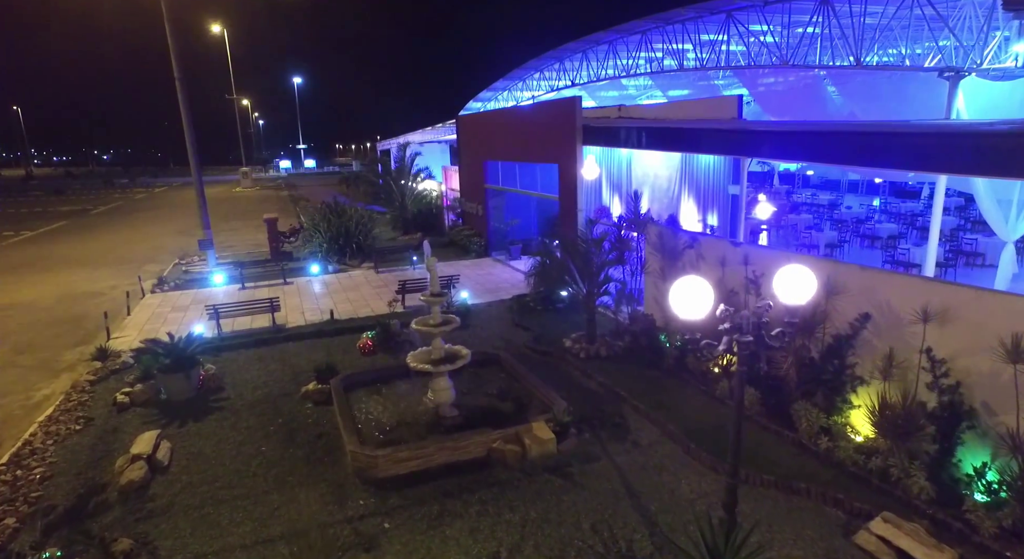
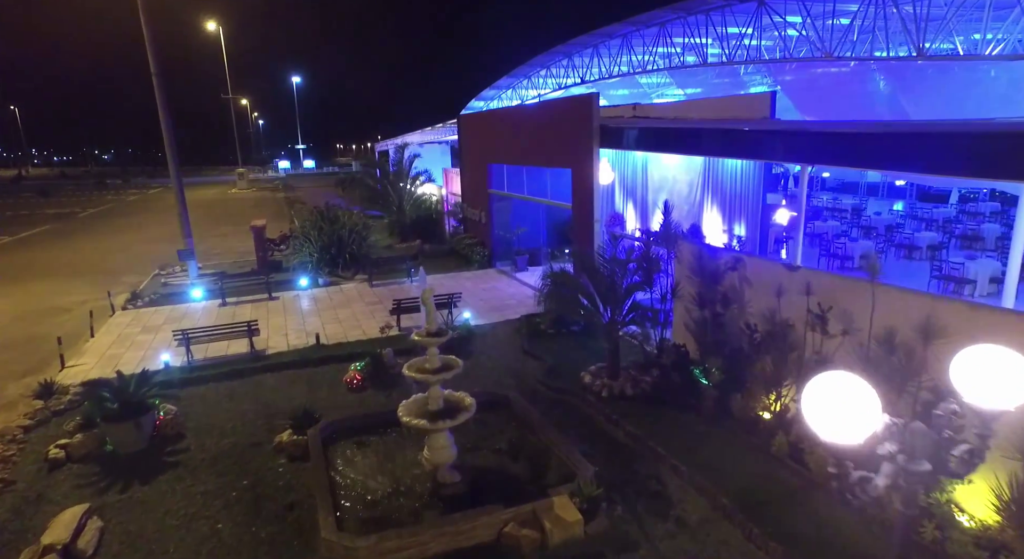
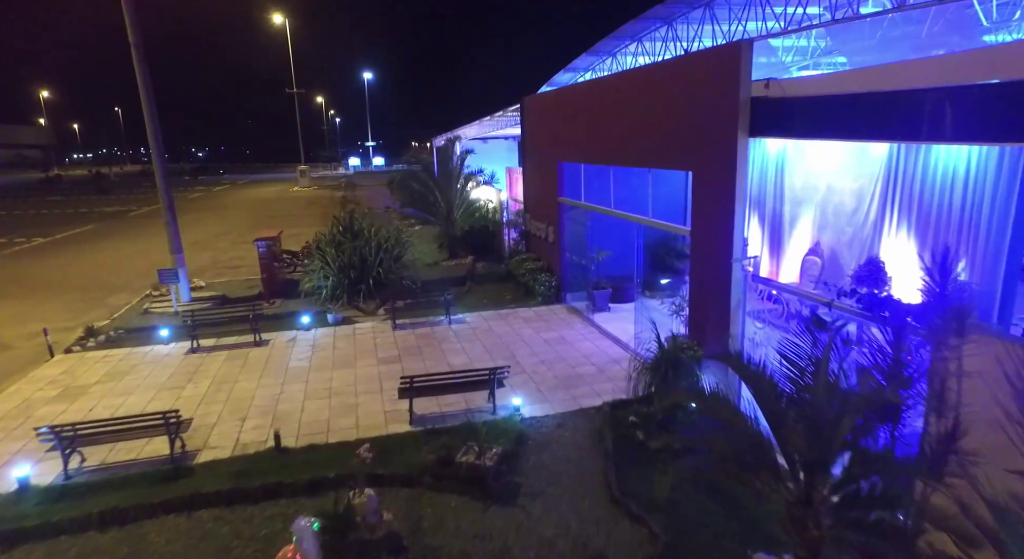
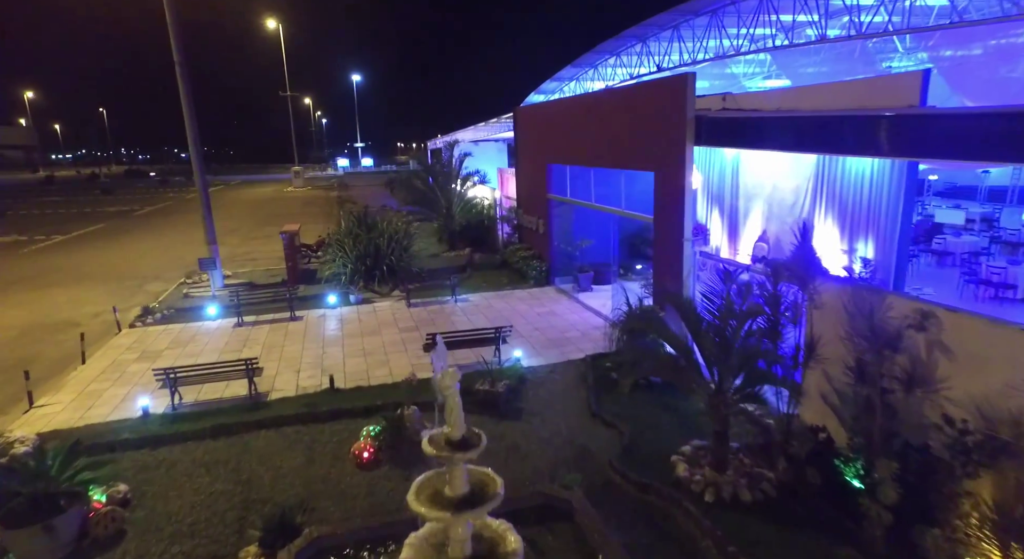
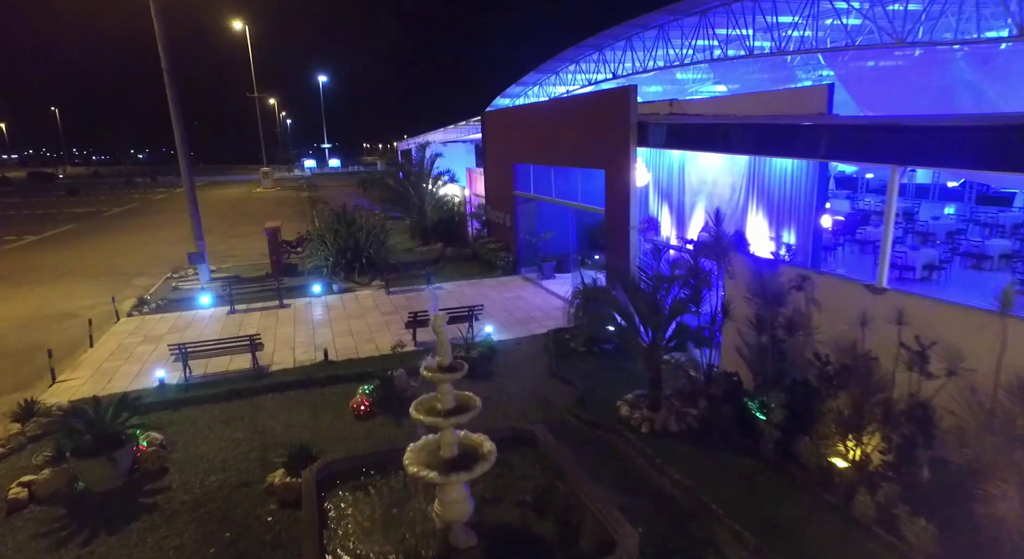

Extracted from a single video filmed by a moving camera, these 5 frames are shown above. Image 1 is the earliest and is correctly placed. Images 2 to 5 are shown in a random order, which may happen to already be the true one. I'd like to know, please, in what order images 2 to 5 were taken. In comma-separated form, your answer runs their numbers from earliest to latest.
2, 5, 4, 3
